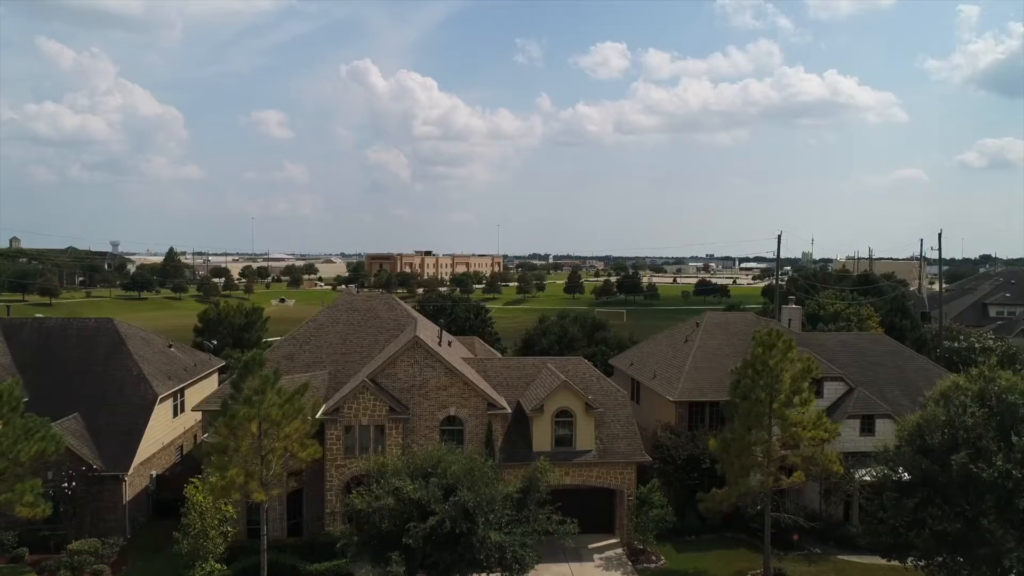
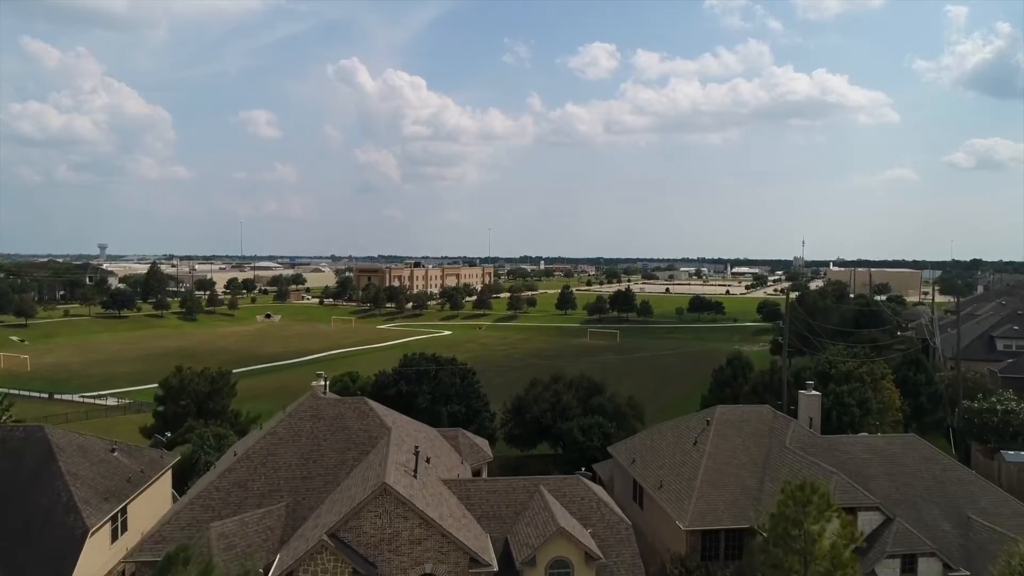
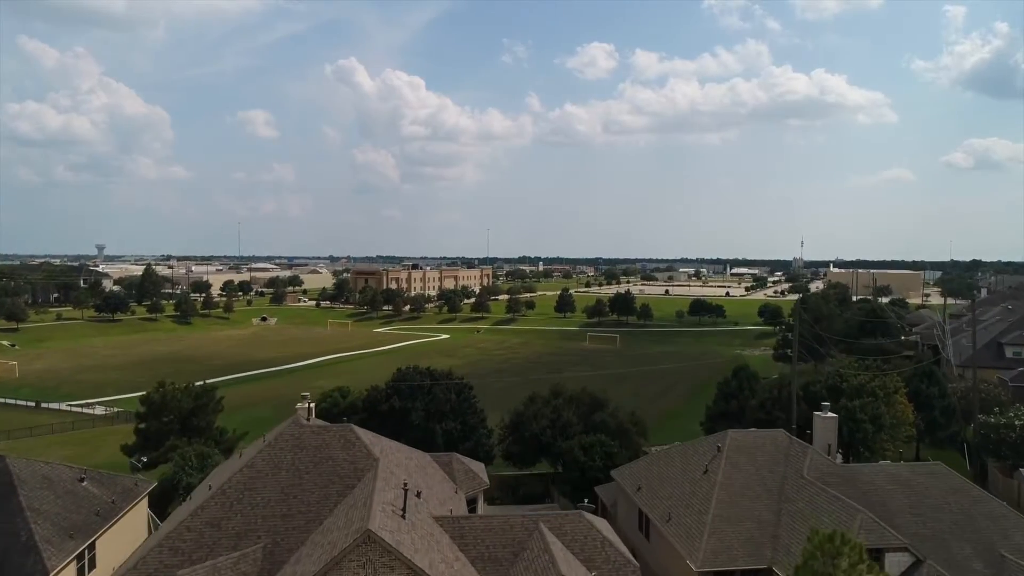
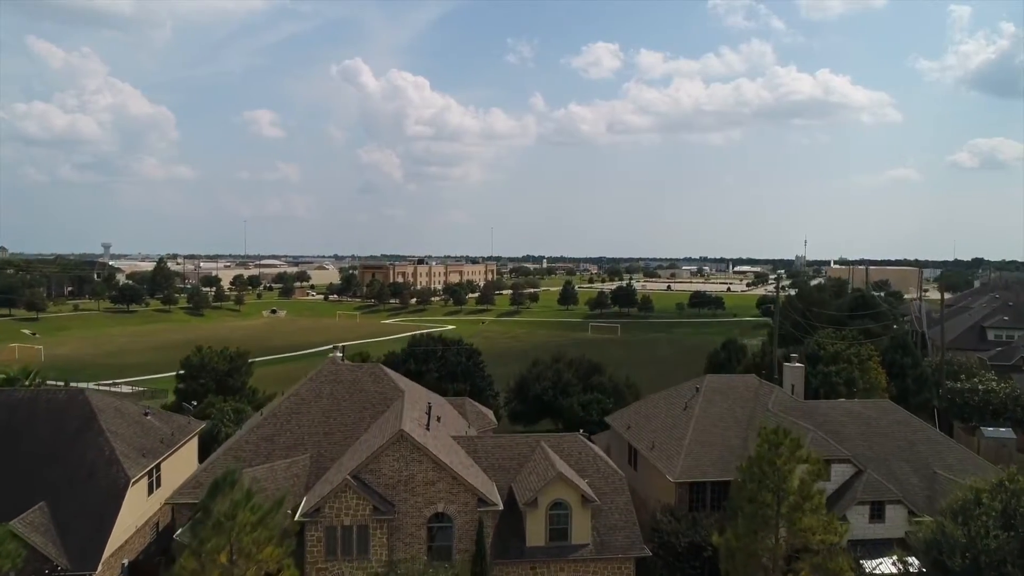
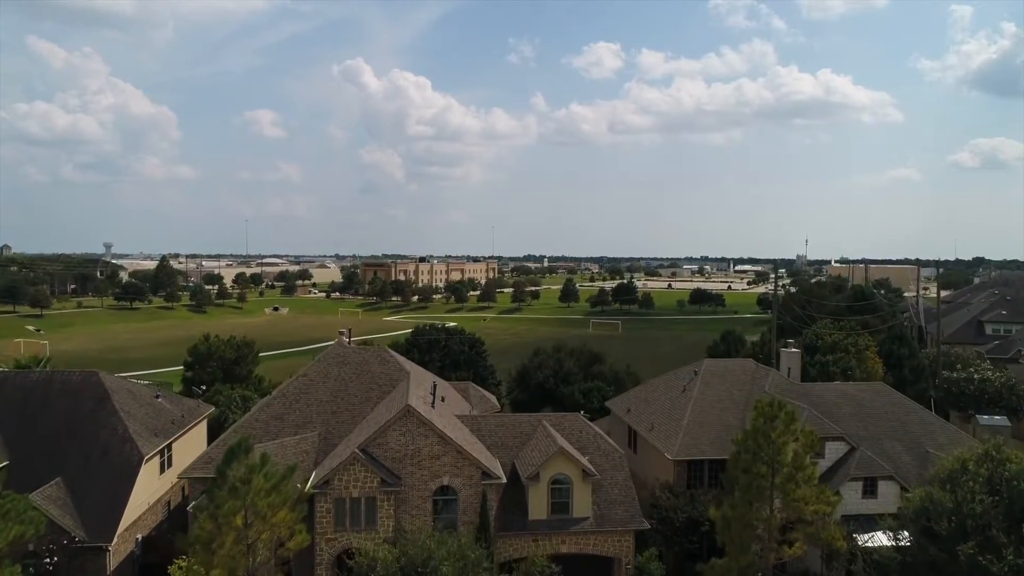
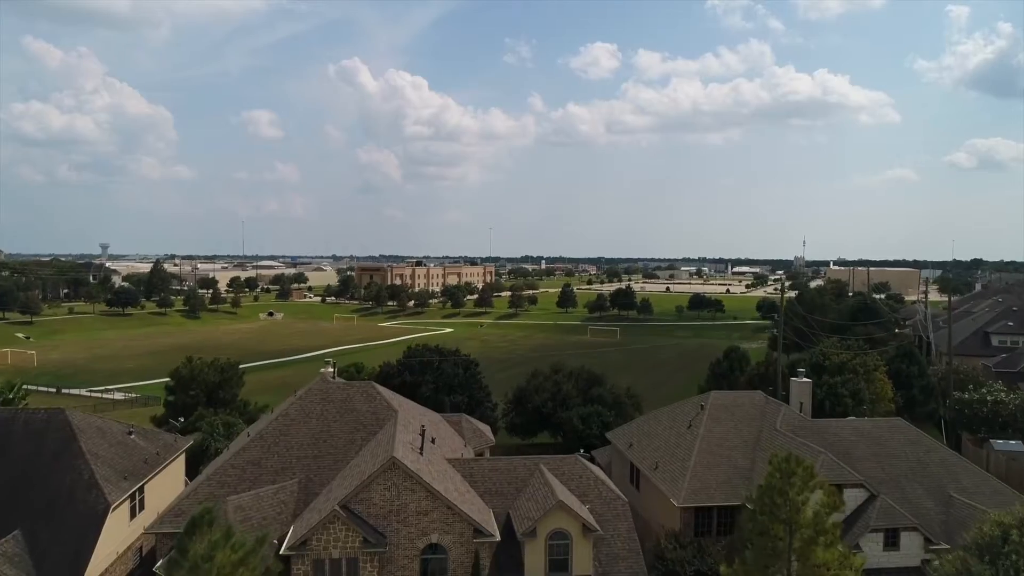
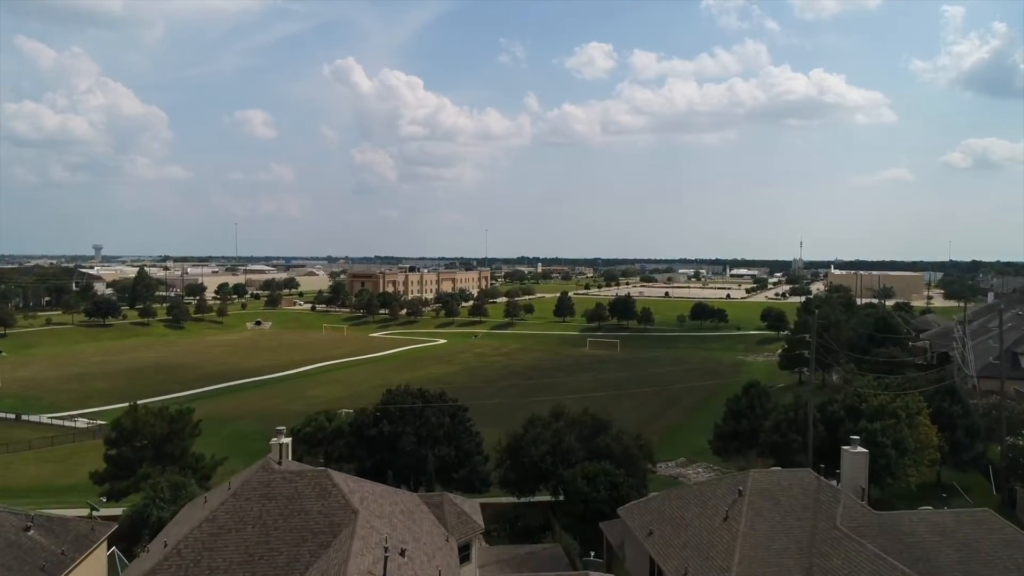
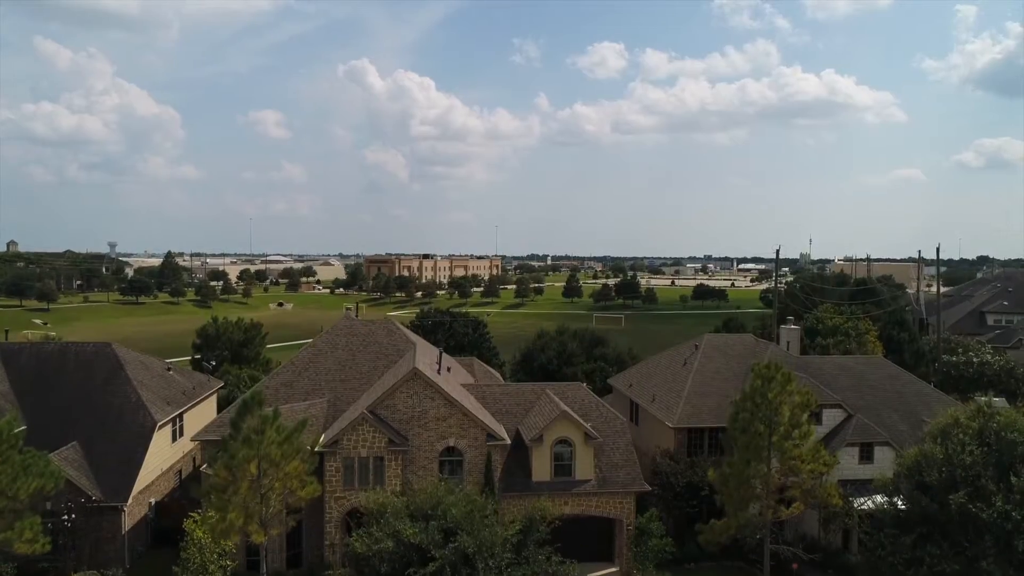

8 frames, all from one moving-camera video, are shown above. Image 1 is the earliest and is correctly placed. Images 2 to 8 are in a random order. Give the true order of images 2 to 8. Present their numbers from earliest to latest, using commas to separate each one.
8, 5, 4, 6, 2, 3, 7
